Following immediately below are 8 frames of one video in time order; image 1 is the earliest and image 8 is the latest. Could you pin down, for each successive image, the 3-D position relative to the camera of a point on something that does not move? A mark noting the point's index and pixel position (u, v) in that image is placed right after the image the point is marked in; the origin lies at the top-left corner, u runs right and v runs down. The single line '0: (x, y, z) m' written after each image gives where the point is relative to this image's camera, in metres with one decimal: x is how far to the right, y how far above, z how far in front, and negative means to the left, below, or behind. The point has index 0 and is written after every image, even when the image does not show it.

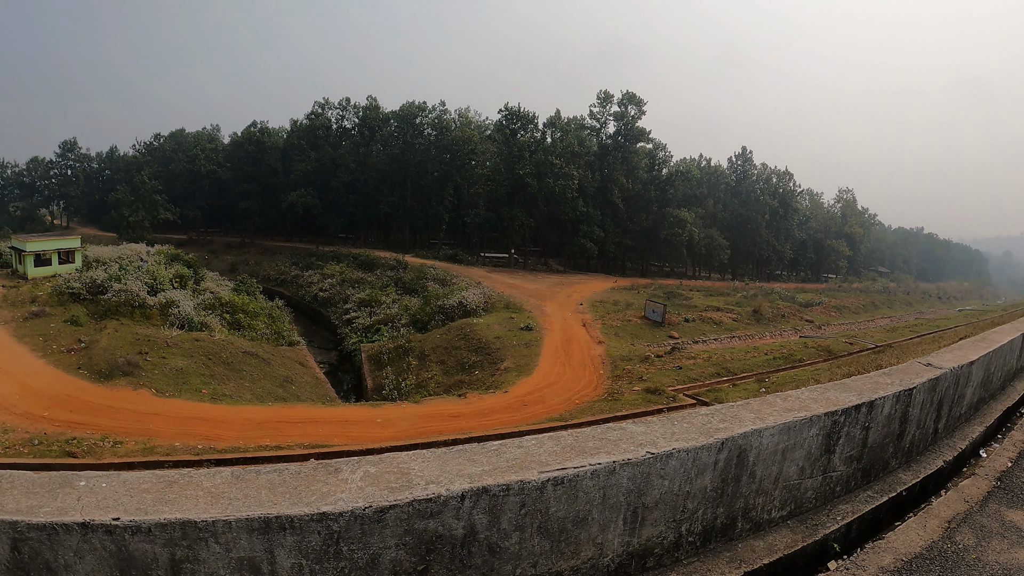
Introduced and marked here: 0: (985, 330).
0: (+15.5, -1.4, +16.5) m
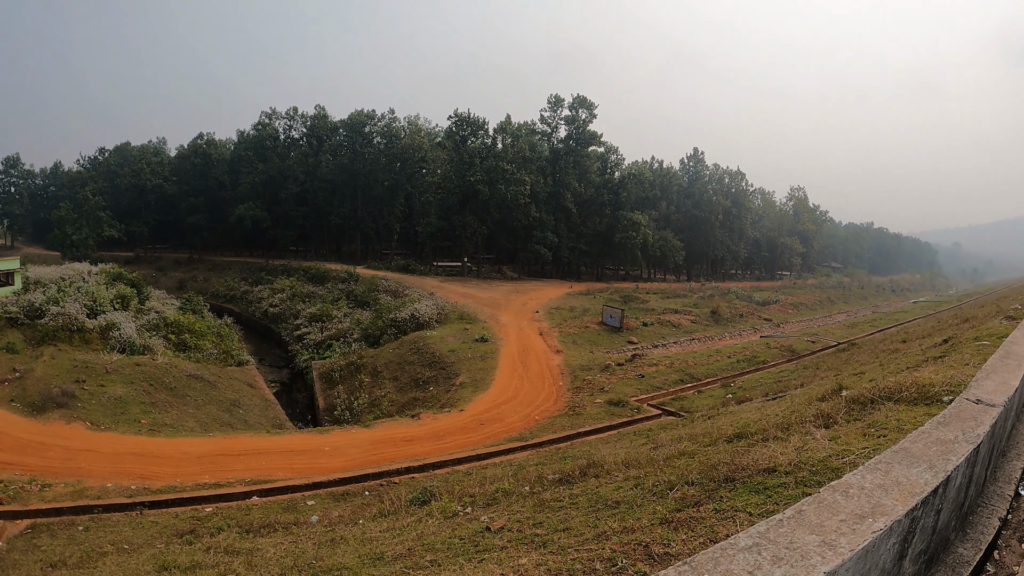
0: (+14.5, -1.1, +17.1) m
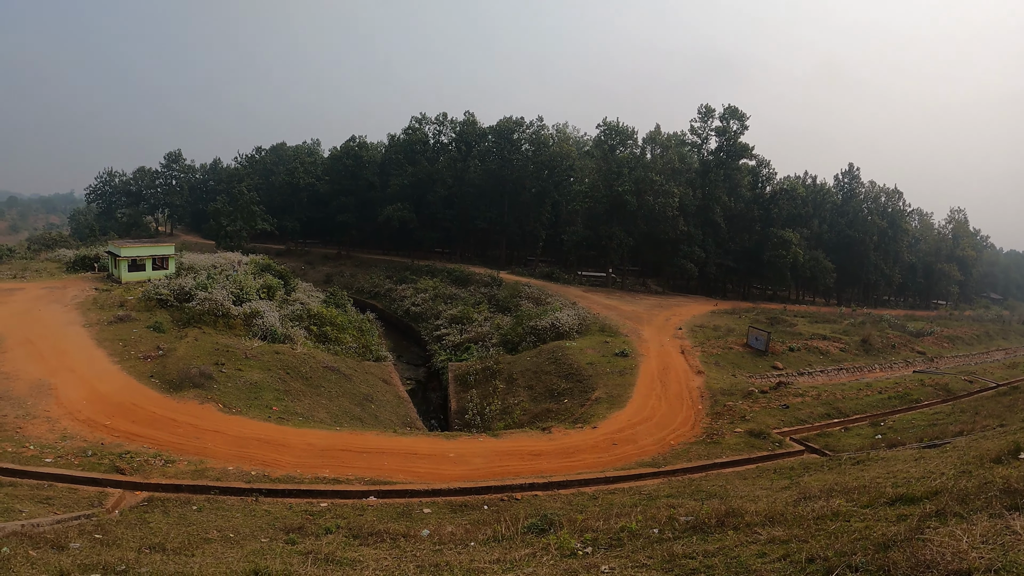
0: (+17.6, -2.3, +15.0) m
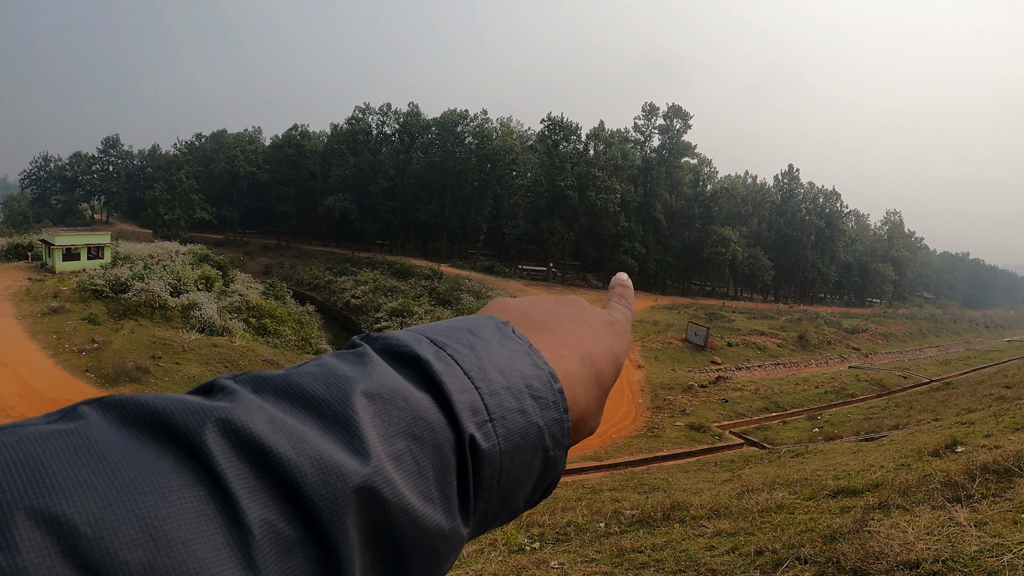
0: (+16.3, -2.4, +15.8) m
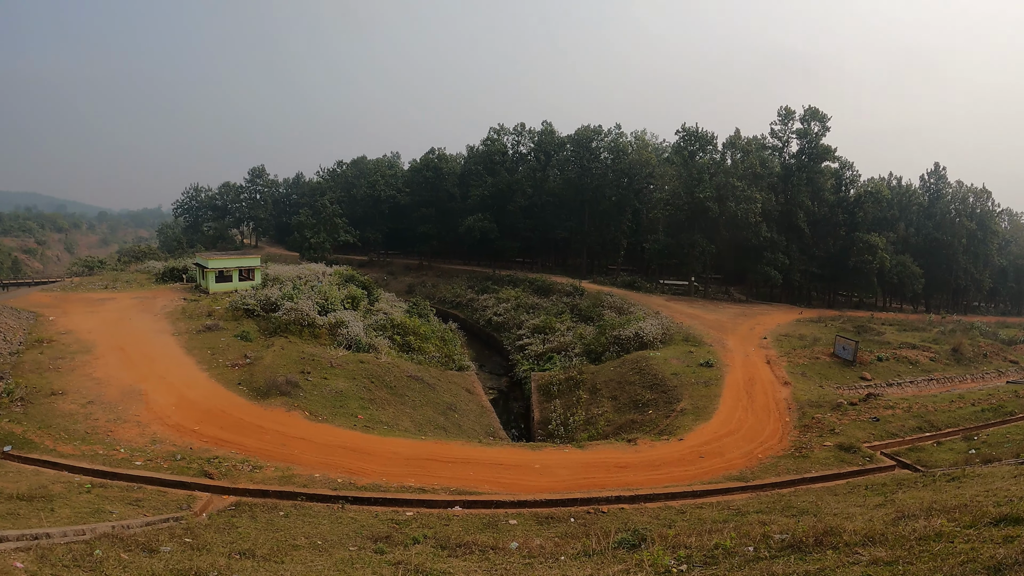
0: (+19.2, -2.4, +14.0) m
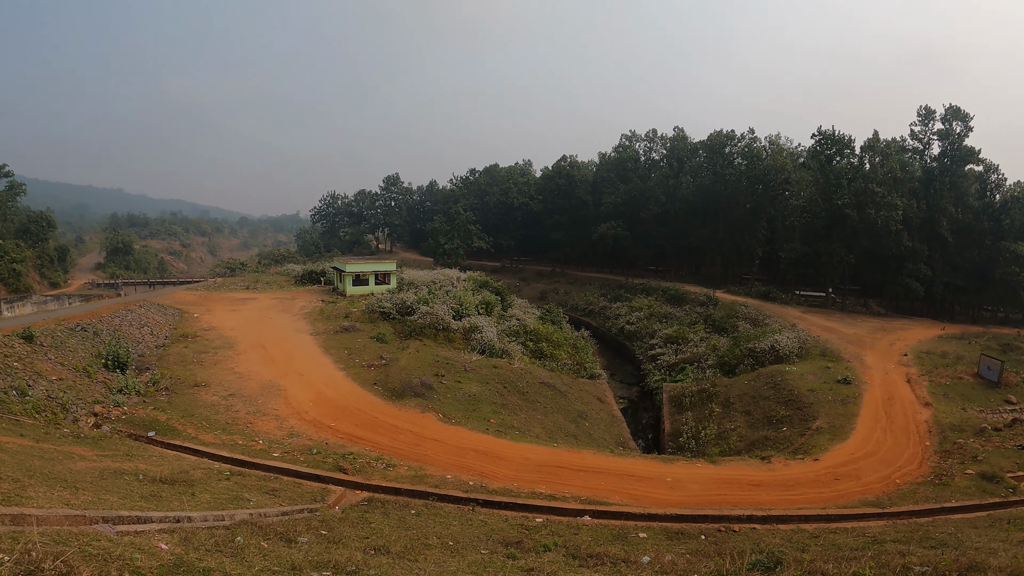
0: (+21.6, -2.9, +12.3) m
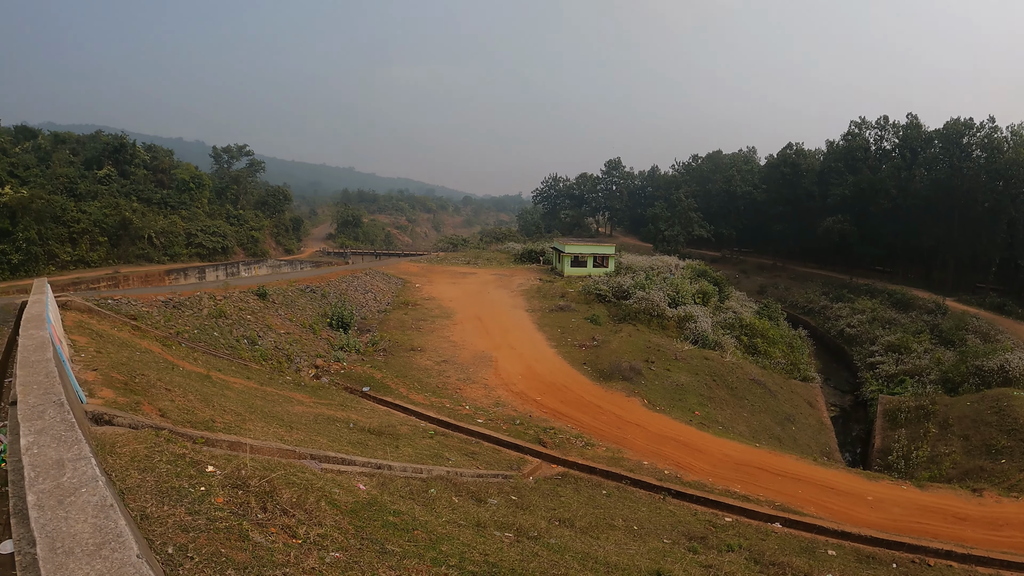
0: (+25.0, -4.4, +8.5) m
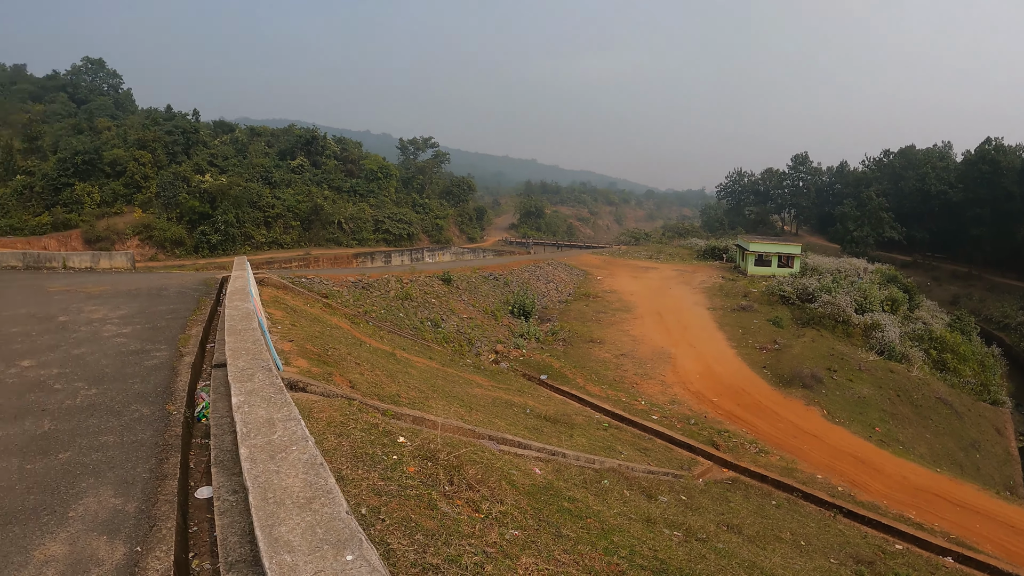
0: (+27.4, -5.6, +6.0) m
